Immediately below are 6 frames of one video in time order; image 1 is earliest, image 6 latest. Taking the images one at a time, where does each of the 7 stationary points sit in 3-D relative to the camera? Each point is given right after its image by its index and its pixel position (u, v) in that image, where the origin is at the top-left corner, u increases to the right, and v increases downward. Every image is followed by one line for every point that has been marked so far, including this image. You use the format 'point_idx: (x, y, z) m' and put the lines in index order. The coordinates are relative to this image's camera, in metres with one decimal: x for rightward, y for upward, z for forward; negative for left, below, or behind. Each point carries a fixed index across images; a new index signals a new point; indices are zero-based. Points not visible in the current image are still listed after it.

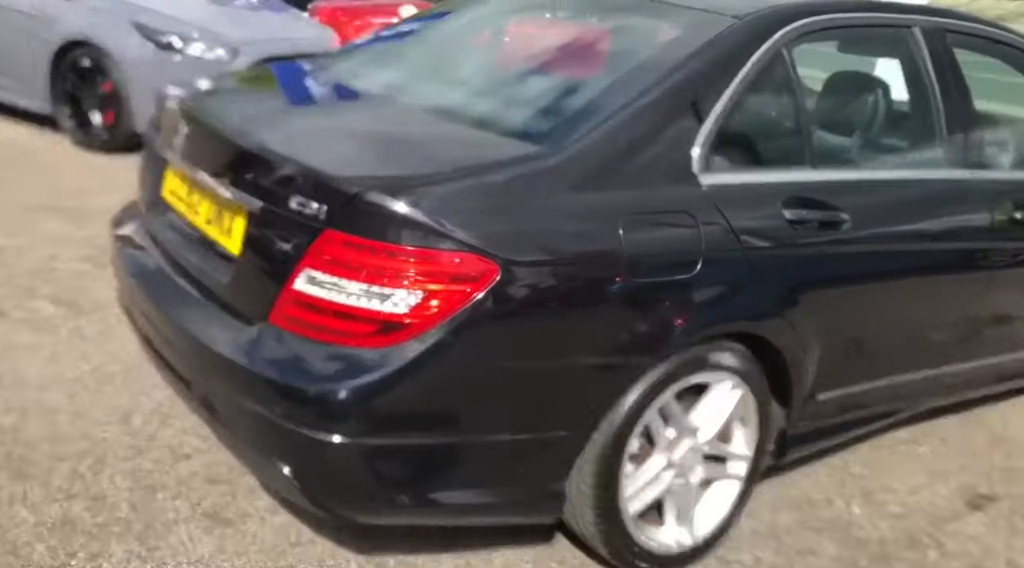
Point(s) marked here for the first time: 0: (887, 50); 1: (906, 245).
0: (+1.2, +0.7, +3.0) m
1: (+1.2, +0.1, +2.9) m
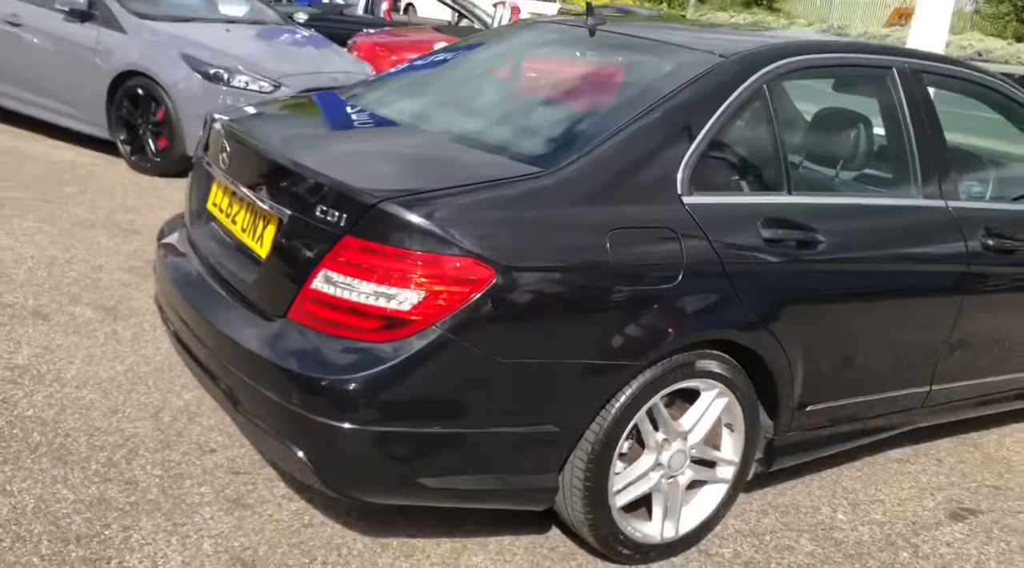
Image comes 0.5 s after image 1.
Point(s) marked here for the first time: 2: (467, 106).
0: (+1.2, +0.7, +3.2) m
1: (+1.2, 0.0, +3.1) m
2: (-0.2, +0.6, +3.4) m
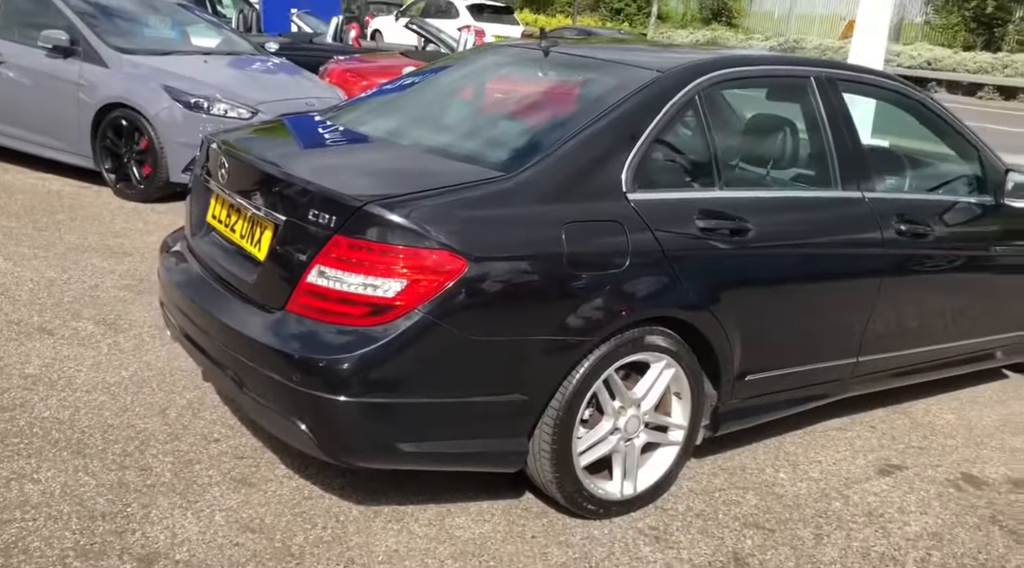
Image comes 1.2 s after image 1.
0: (+1.1, +0.7, +3.6) m
1: (+1.1, +0.1, +3.5) m
2: (-0.3, +0.6, +3.7) m
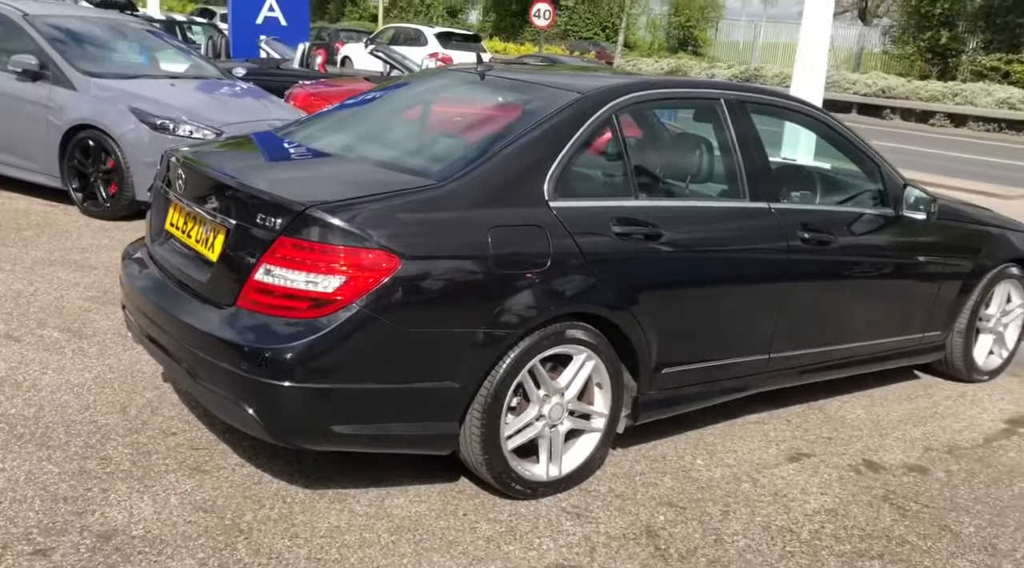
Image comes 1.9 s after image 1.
0: (+0.8, +0.7, +4.0) m
1: (+0.9, +0.1, +3.8) m
2: (-0.6, +0.6, +4.1) m
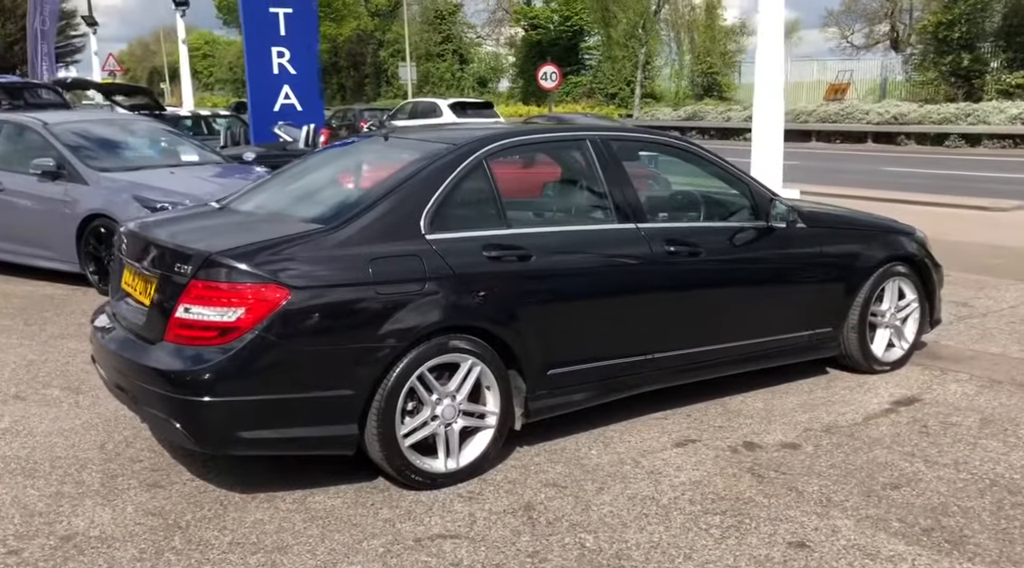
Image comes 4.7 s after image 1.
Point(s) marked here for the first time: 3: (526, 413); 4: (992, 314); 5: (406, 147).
0: (+0.3, +0.6, +4.6) m
1: (+0.4, 0.0, +4.4) m
2: (-1.0, +0.4, +4.7) m
3: (+0.1, -0.6, +4.3) m
4: (+3.6, -0.2, +6.9) m
5: (-0.5, +0.7, +4.7) m
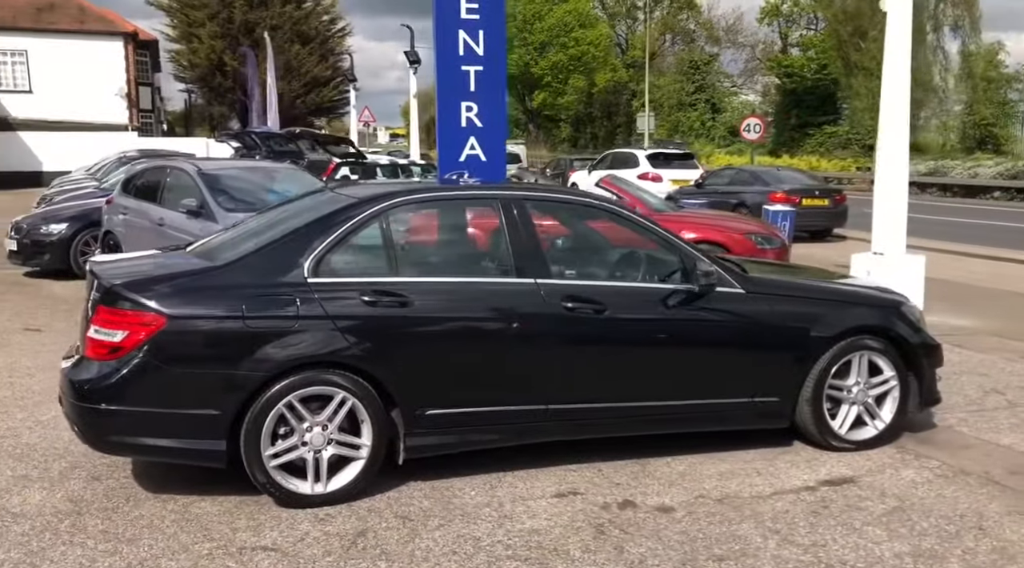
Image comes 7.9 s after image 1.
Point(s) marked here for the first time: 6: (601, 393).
0: (-0.1, +0.4, +4.8) m
1: (-0.1, -0.2, +4.6) m
2: (-1.4, +0.3, +5.3) m
3: (-0.5, -0.8, +4.6) m
4: (+3.6, -0.8, +6.1) m
5: (-0.8, +0.5, +5.1) m
6: (+0.5, -0.6, +4.8) m
